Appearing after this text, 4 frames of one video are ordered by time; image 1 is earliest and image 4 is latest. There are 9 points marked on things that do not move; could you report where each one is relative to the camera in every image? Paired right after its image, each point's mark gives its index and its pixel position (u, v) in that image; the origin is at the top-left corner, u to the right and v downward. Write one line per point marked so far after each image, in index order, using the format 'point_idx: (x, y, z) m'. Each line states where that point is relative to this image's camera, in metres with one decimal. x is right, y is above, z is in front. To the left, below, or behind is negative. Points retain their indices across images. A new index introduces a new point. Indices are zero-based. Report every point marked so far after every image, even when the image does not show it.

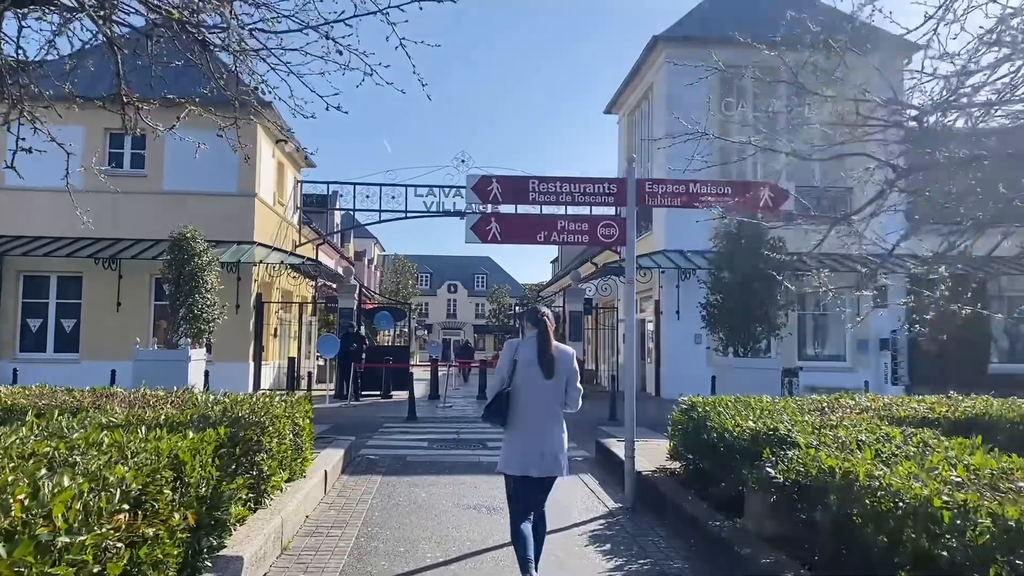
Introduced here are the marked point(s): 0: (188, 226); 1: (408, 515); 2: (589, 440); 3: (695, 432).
0: (-6.0, +1.1, +15.9) m
1: (-0.8, -1.8, +6.8) m
2: (+1.0, -2.1, +11.7) m
3: (+1.4, -1.1, +6.6) m
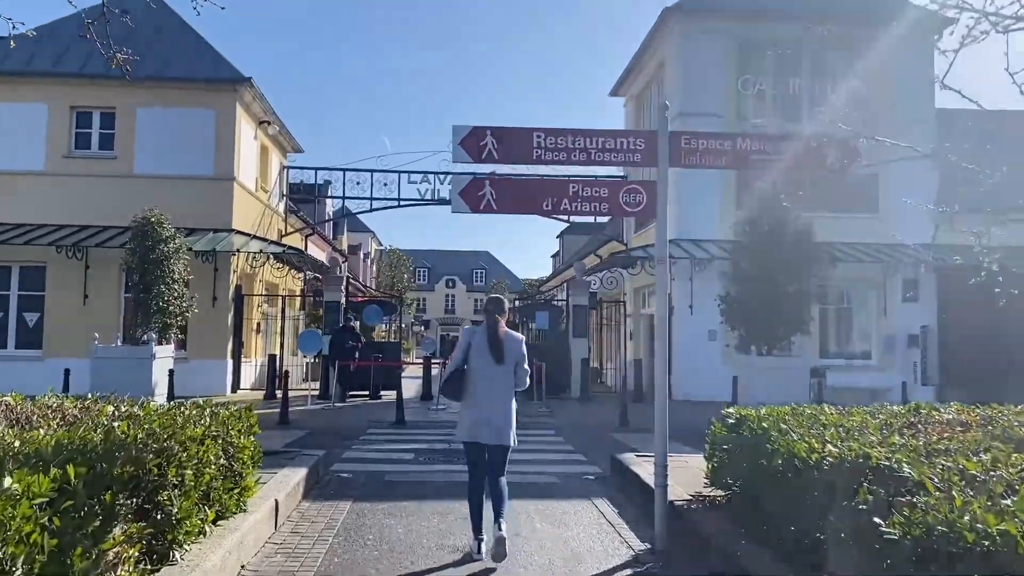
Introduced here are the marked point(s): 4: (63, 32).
0: (-6.0, +1.3, +14.4) m
1: (-0.8, -1.7, +5.2) m
2: (+1.0, -2.0, +10.2) m
3: (+1.4, -1.0, +5.1) m
4: (-10.1, +5.7, +19.2) m
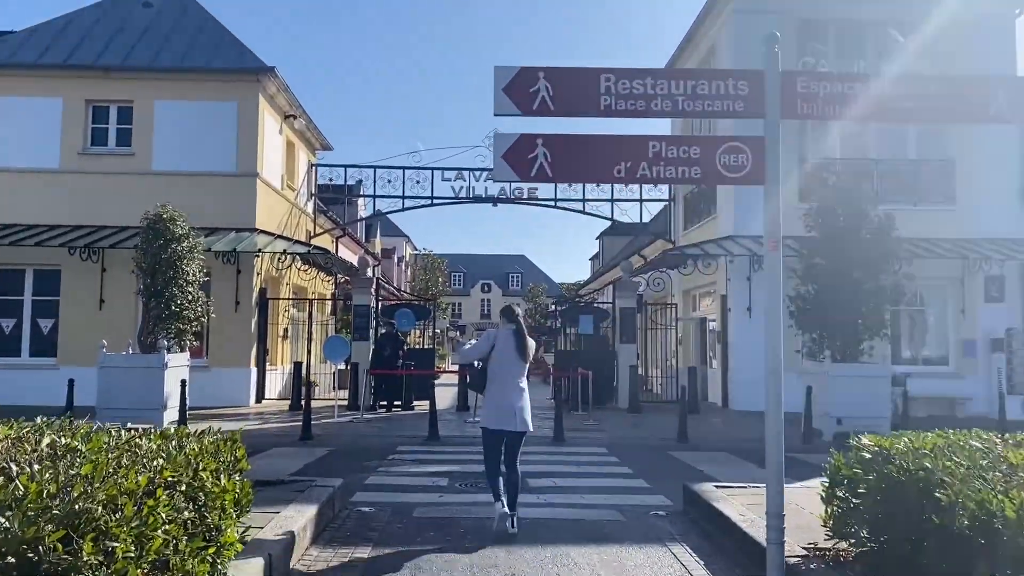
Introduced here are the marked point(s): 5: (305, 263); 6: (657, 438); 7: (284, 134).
0: (-5.4, +1.3, +13.3) m
1: (-0.5, -1.6, +3.9) m
2: (+1.5, -2.0, +8.8) m
3: (+1.7, -0.9, +3.7) m
4: (-9.3, +5.6, +18.3) m
5: (-4.7, +0.6, +19.3) m
6: (+2.1, -2.2, +12.3) m
7: (-5.2, +3.5, +19.5) m
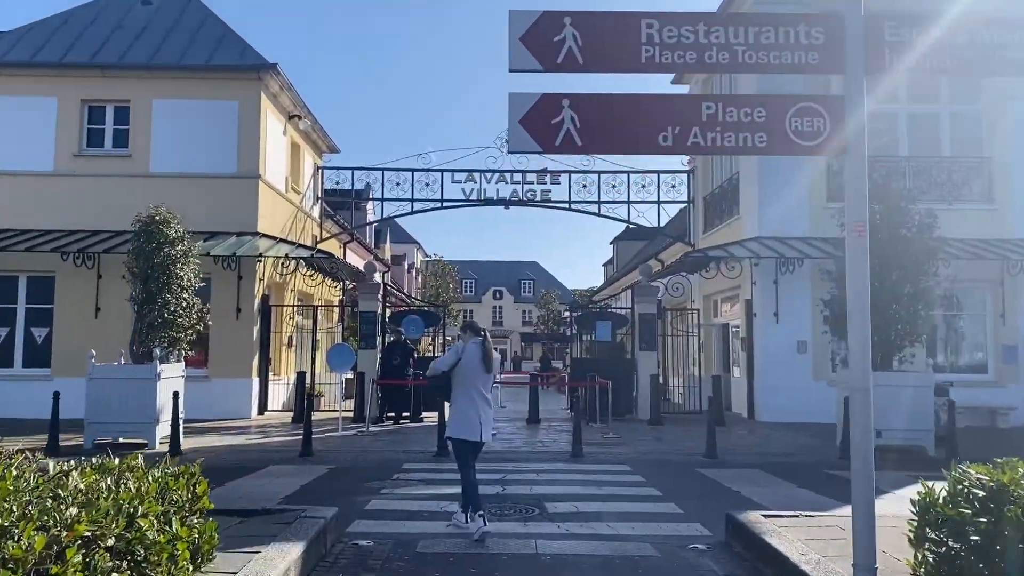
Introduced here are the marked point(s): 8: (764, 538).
0: (-5.2, +1.2, +12.6) m
1: (-0.4, -1.6, +3.1) m
2: (+1.7, -2.0, +8.0) m
3: (+1.8, -0.9, +2.9) m
4: (-9.0, +5.5, +17.7) m
5: (-4.4, +0.4, +18.6) m
6: (+2.3, -2.2, +11.5) m
7: (-4.9, +3.4, +18.8) m
8: (+1.6, -1.5, +5.4) m
